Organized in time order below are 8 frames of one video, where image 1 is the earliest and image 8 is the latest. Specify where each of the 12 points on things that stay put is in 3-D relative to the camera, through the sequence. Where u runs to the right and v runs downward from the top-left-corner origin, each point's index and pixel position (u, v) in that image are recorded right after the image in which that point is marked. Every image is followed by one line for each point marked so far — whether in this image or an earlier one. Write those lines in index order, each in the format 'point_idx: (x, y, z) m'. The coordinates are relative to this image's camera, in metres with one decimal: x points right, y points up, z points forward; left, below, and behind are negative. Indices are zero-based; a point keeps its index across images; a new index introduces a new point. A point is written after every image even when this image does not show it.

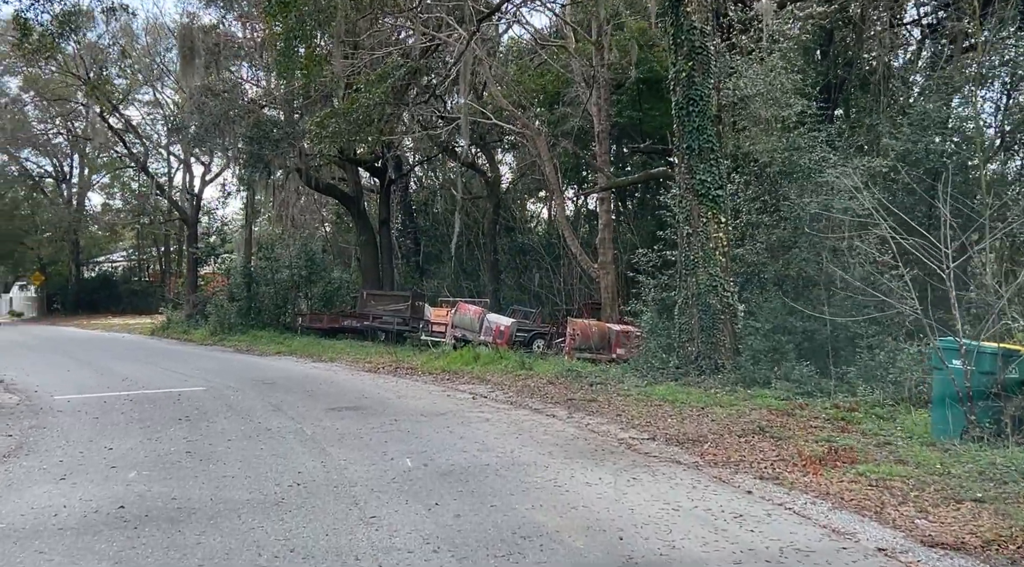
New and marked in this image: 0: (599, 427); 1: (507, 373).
0: (+1.0, -1.7, +10.7) m
1: (-0.1, -1.6, +15.6) m
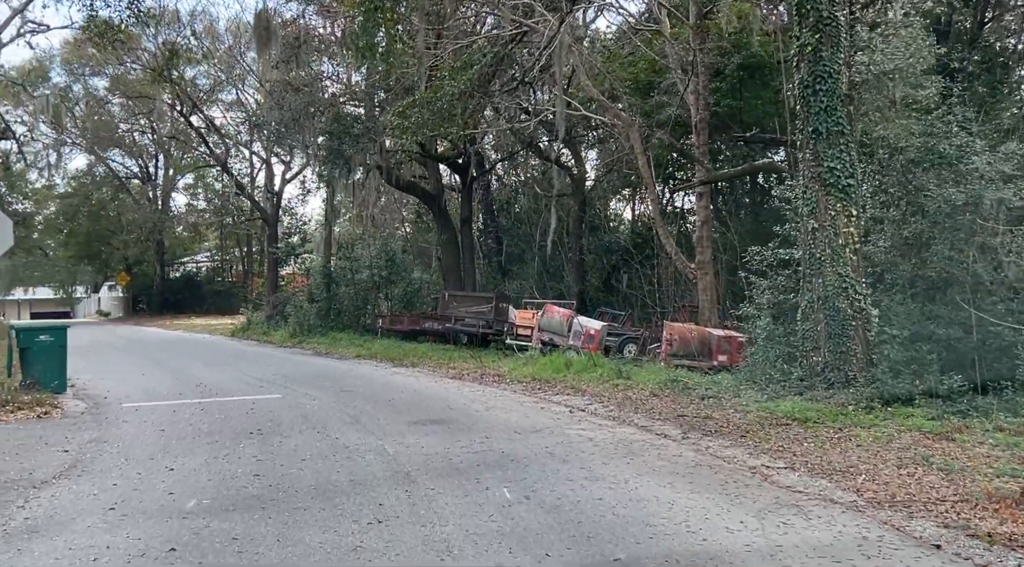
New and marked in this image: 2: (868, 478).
0: (+2.2, -1.7, +9.2) m
1: (+1.5, -1.6, +14.2) m
2: (+3.2, -1.7, +7.9) m
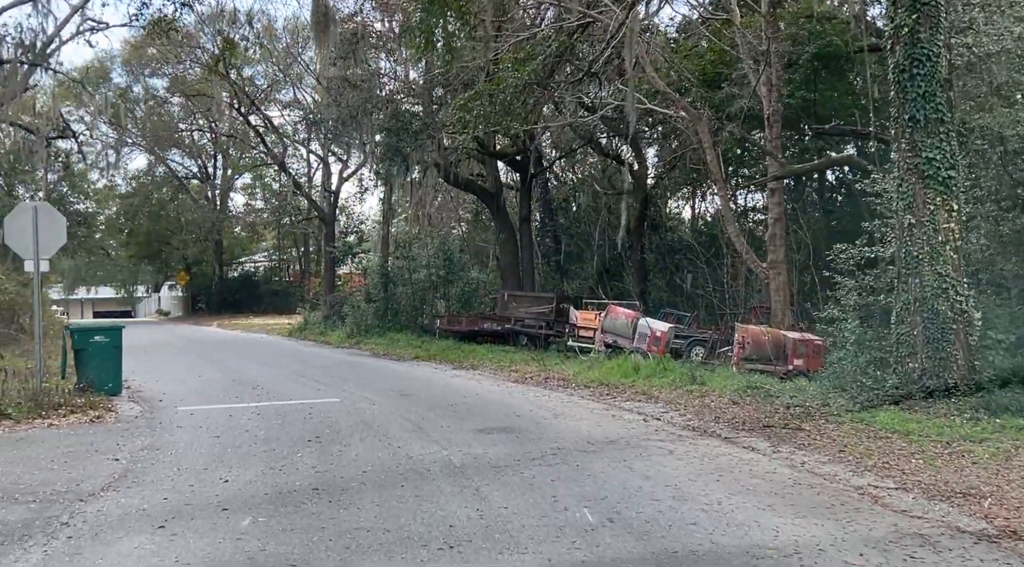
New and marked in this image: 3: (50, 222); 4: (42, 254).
0: (+2.9, -1.7, +8.3) m
1: (+2.5, -1.6, +13.4) m
2: (+3.8, -1.7, +7.0) m
3: (-5.6, +0.7, +10.8) m
4: (-5.7, +0.4, +10.8) m
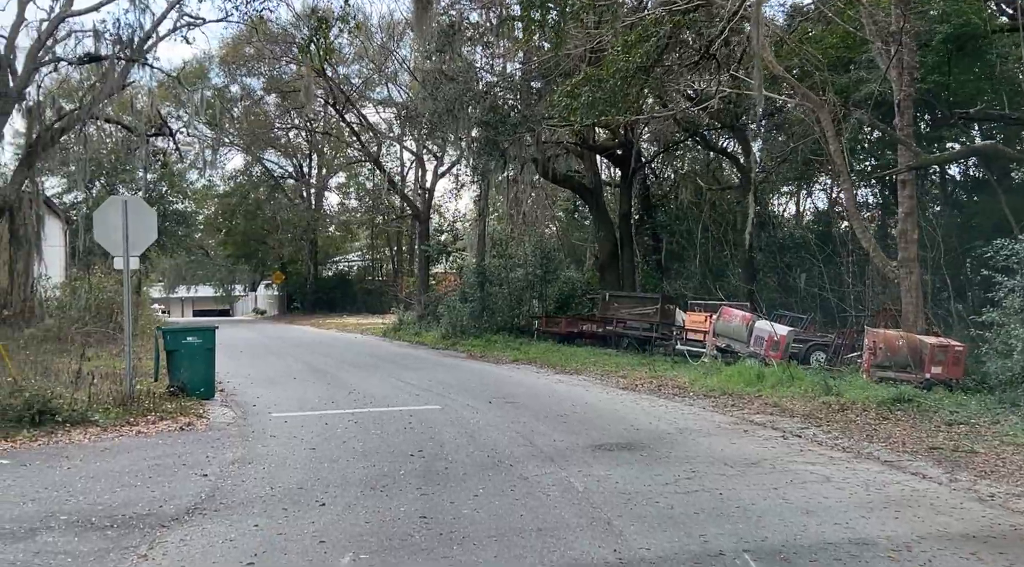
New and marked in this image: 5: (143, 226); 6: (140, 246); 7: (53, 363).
0: (+3.9, -1.7, +6.9) m
1: (+4.1, -1.6, +12.0) m
2: (+4.8, -1.7, +5.6) m
3: (-4.3, +0.8, +10.2) m
4: (-4.4, +0.4, +10.2) m
5: (-4.2, +0.7, +10.2) m
6: (-4.3, +0.4, +10.3) m
7: (-5.8, -1.0, +11.3) m
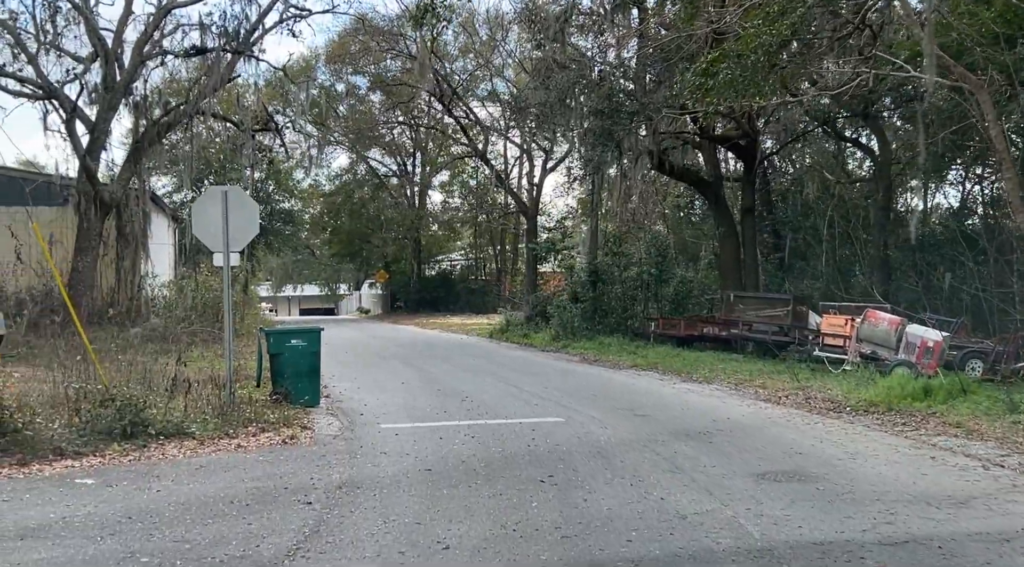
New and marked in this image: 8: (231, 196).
0: (+5.0, -1.7, +5.2) m
1: (+5.6, -1.6, +10.3) m
2: (+5.6, -1.7, +3.8) m
3: (-2.9, +0.8, +9.4) m
4: (-2.9, +0.4, +9.4) m
5: (-2.8, +0.7, +9.4) m
6: (-2.9, +0.4, +9.4) m
7: (-4.3, -1.0, +10.6) m
8: (-3.0, +0.9, +9.3) m
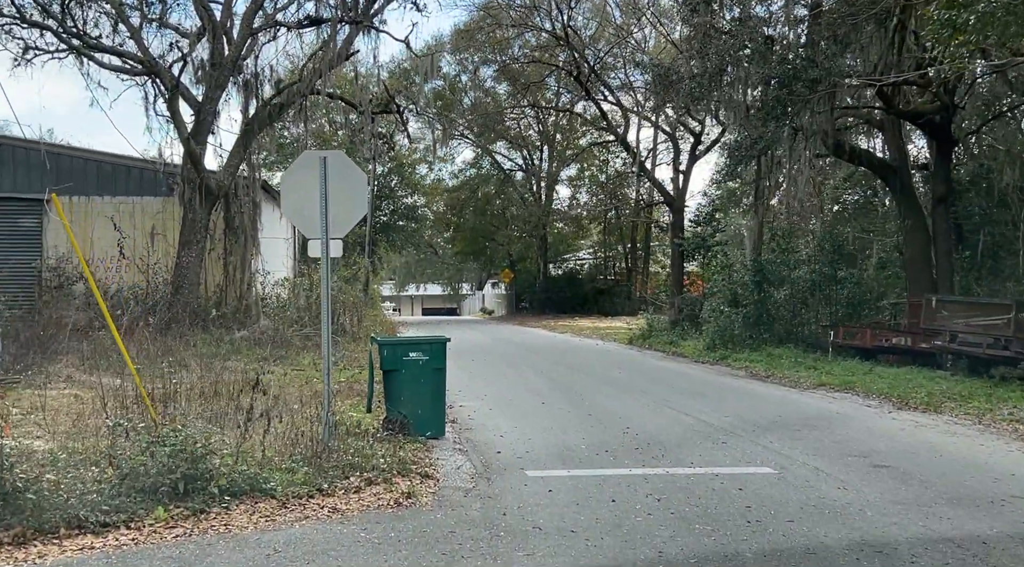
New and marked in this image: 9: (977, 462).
0: (+5.9, -1.7, +1.9) m
1: (+7.2, -1.6, +6.8) m
2: (+6.3, -1.7, +0.3) m
3: (-1.3, +0.8, +7.0) m
4: (-1.4, +0.4, +7.0) m
5: (-1.3, +0.7, +7.1) m
6: (-1.3, +0.5, +7.1) m
7: (-2.6, -1.0, +8.5) m
8: (-1.4, +1.0, +7.0) m
9: (+4.3, -1.6, +8.1) m
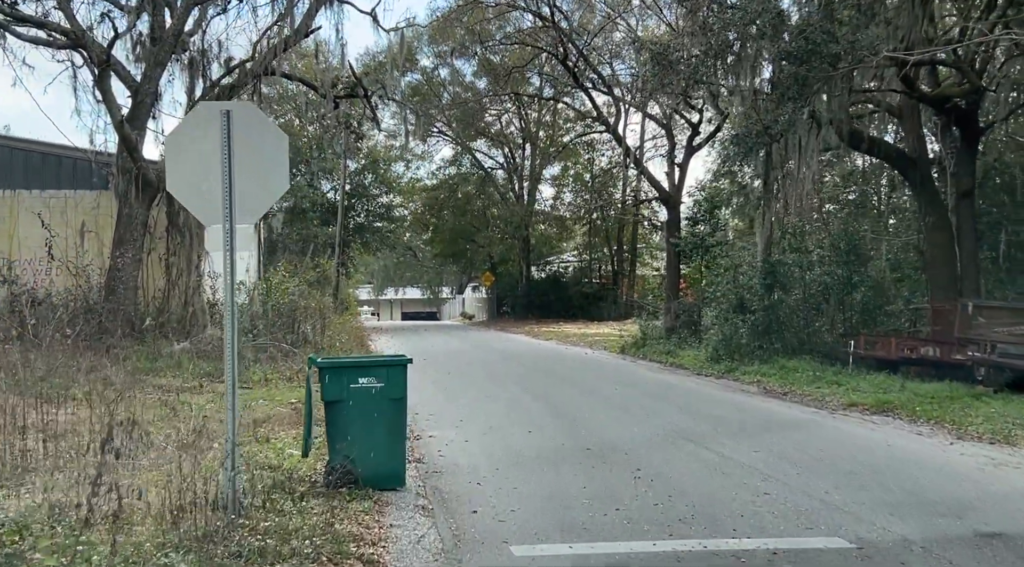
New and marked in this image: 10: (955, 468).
0: (+5.8, -1.7, 0.0) m
1: (+7.1, -1.6, +5.0) m
2: (+6.3, -1.7, -1.5) m
3: (-1.4, +0.8, +5.0) m
4: (-1.5, +0.4, +5.0) m
5: (-1.4, +0.7, +5.1) m
6: (-1.4, +0.4, +5.1) m
7: (-2.7, -1.0, +6.4) m
8: (-1.6, +0.9, +5.0) m
9: (+4.1, -1.7, +6.2) m
10: (+3.9, -1.7, +7.8) m
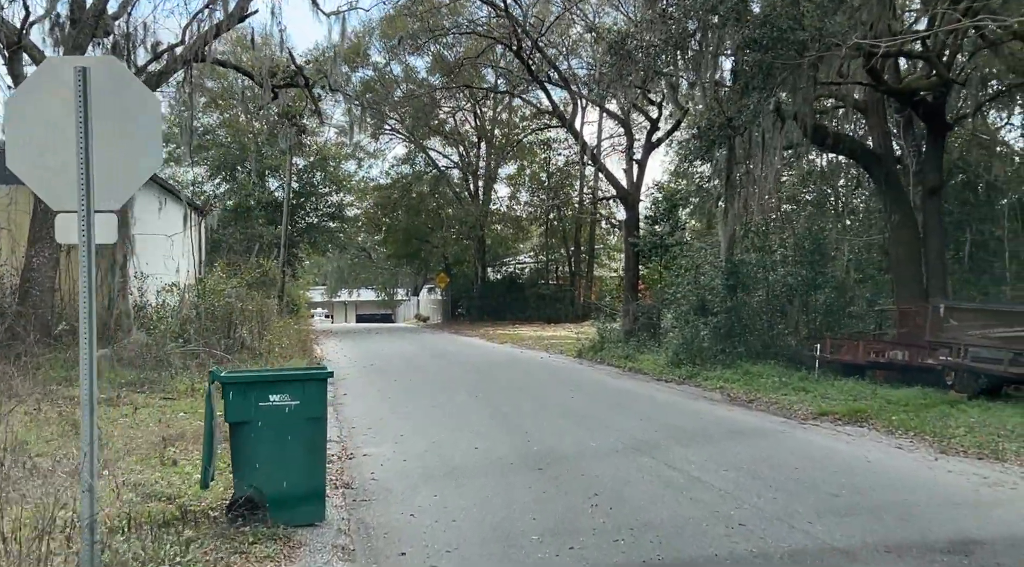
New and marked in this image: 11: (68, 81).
0: (+5.7, -1.7, -0.6) m
1: (+6.7, -1.6, +4.4) m
2: (+6.3, -1.7, -2.1) m
3: (-1.8, +0.8, +4.1) m
4: (-1.8, +0.4, +4.1) m
5: (-1.7, +0.7, +4.1) m
6: (-1.8, +0.4, +4.1) m
7: (-3.1, -1.0, +5.4) m
8: (-1.9, +0.9, +4.0) m
9: (+3.7, -1.7, +5.5) m
10: (+3.5, -1.7, +7.1) m
11: (-2.0, +0.9, +4.0) m
